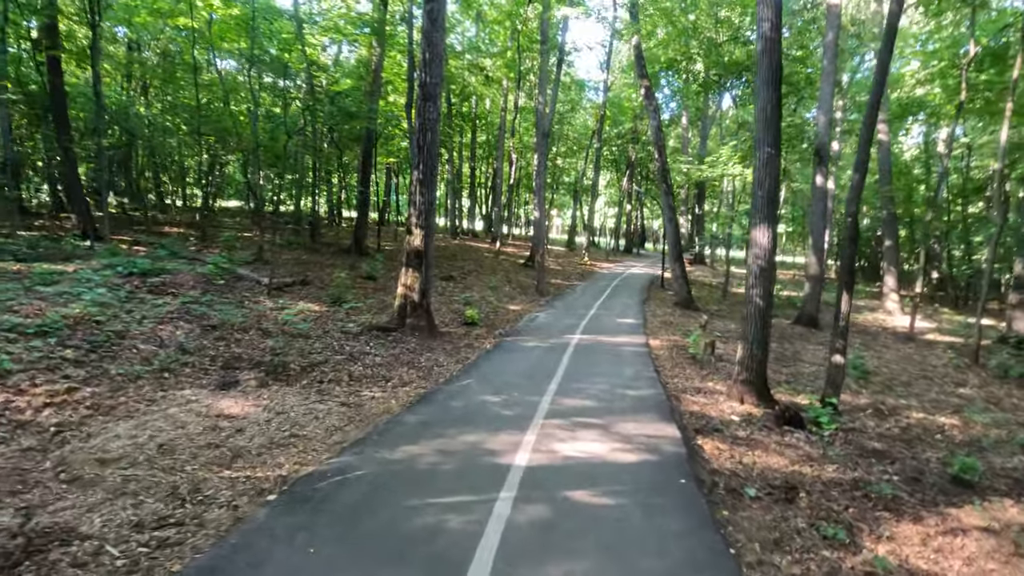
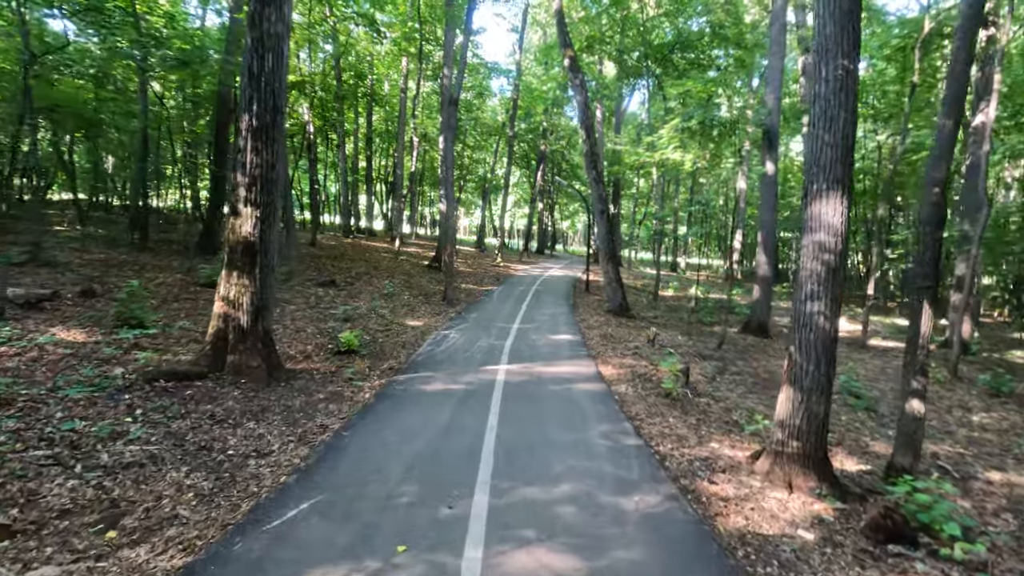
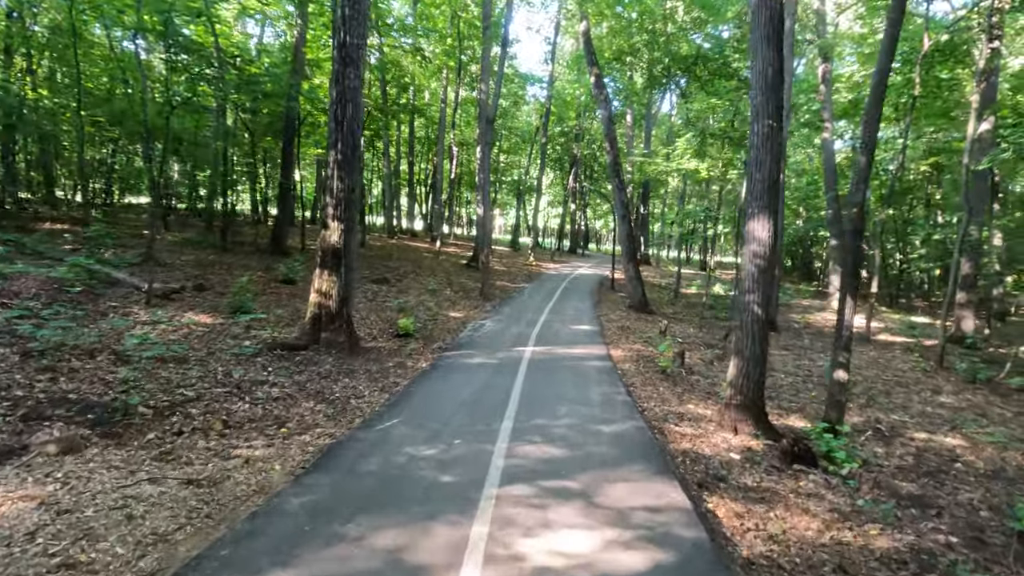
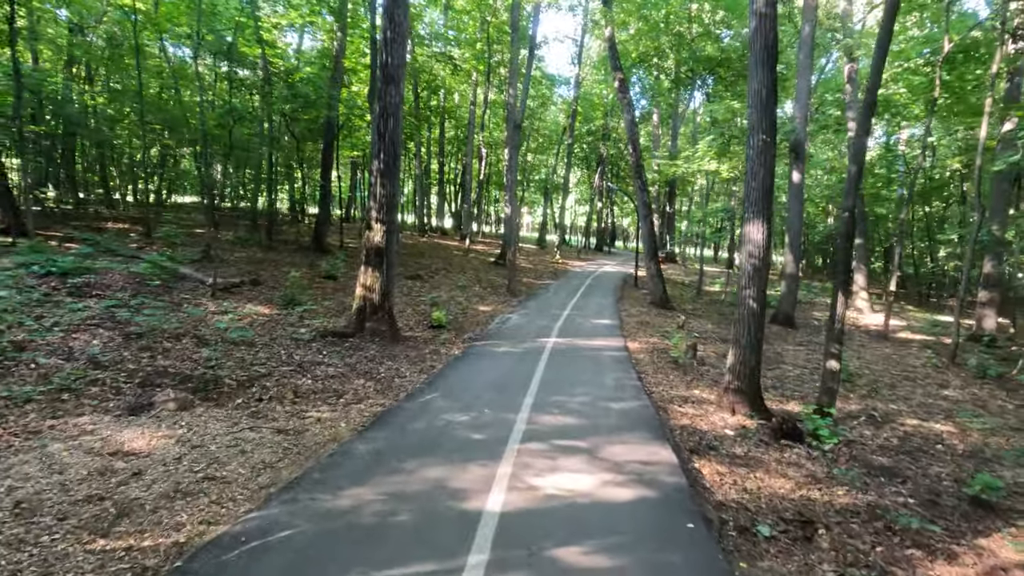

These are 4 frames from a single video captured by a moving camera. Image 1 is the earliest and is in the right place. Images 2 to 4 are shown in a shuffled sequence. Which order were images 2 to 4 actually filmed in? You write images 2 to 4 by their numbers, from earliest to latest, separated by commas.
4, 3, 2
